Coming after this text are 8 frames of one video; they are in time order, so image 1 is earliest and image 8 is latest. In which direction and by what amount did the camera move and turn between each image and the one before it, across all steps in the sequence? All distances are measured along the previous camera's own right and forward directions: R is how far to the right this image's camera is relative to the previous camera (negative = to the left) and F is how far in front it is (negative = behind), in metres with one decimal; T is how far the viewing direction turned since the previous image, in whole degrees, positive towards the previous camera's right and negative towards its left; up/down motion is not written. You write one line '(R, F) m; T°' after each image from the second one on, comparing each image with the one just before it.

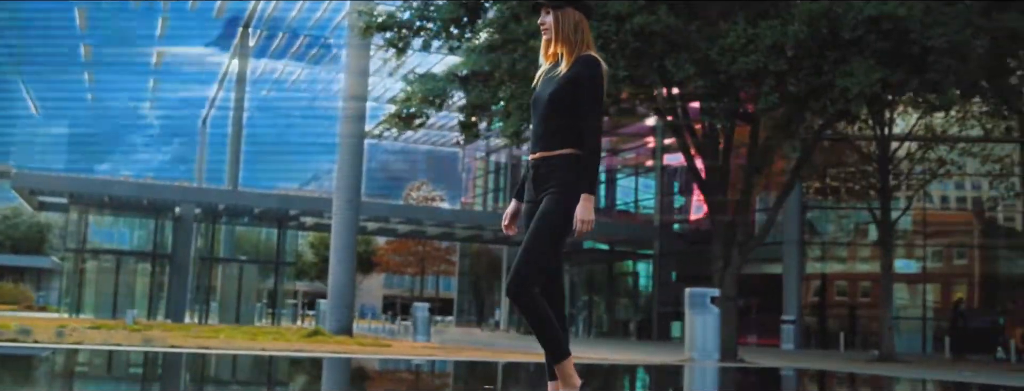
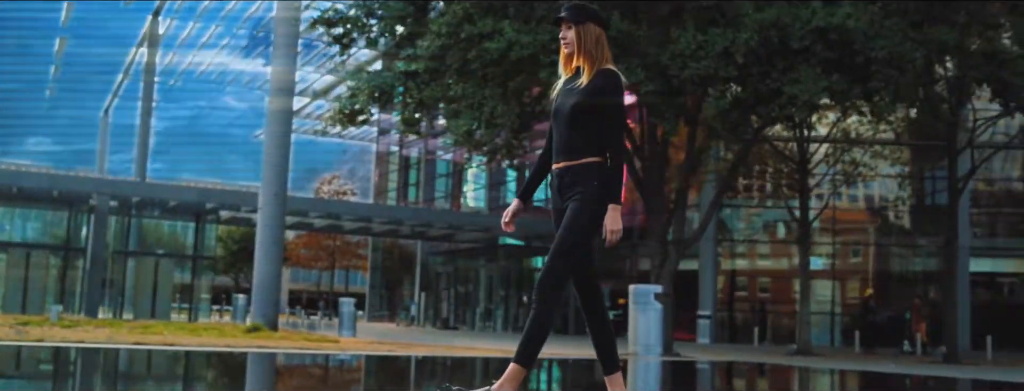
(-0.7, -0.2) m; +5°
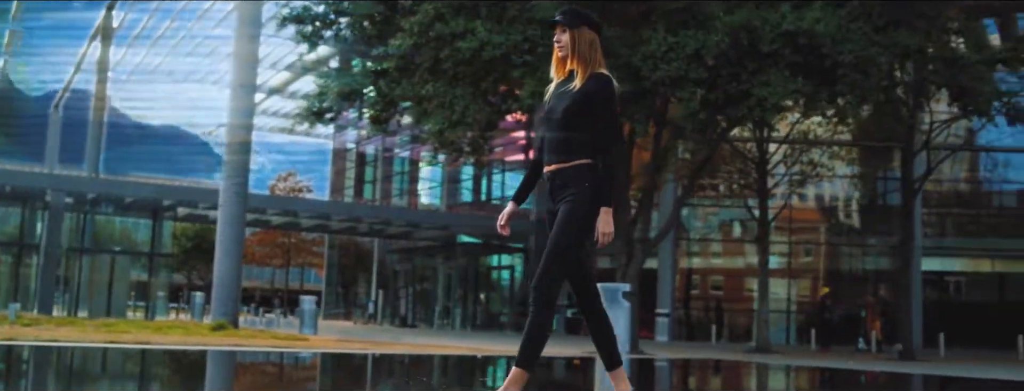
(-0.2, -0.1) m; +3°
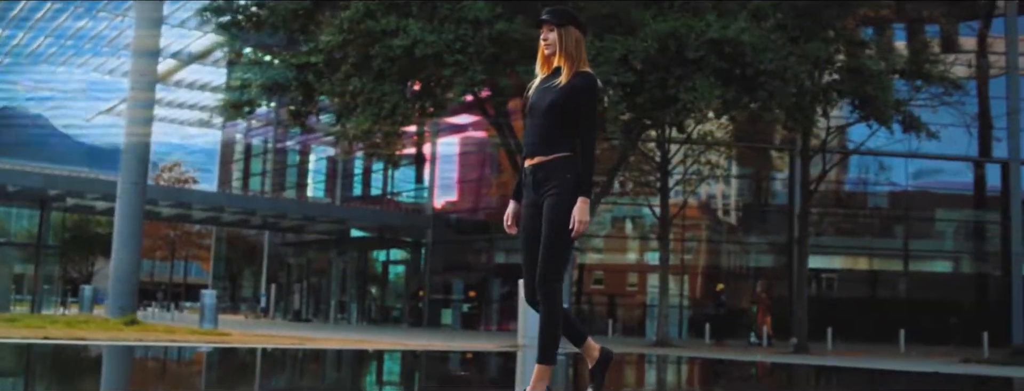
(-0.6, -0.2) m; +6°
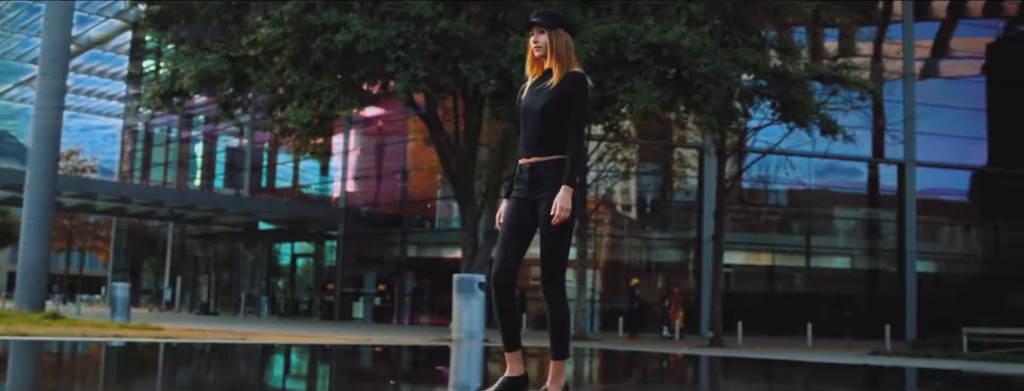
(-0.5, -0.2) m; +5°
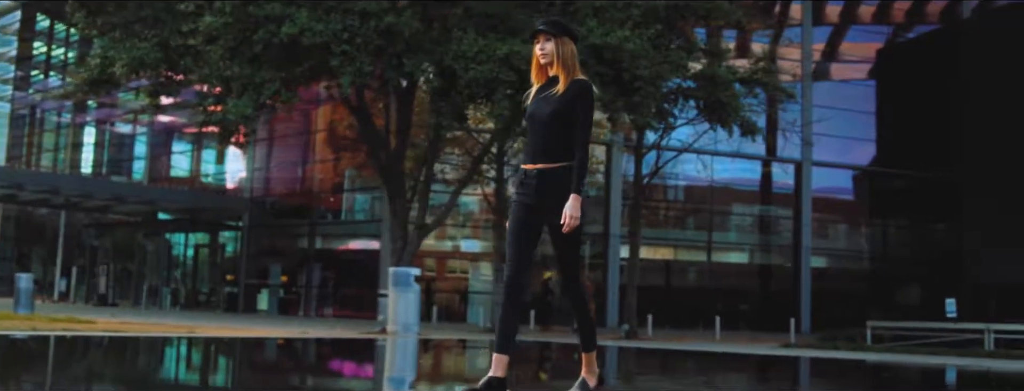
(-0.7, -0.2) m; +6°
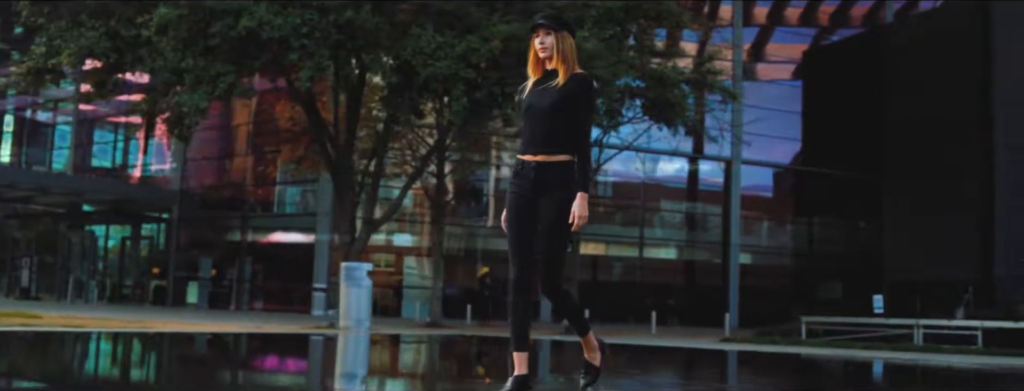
(-0.5, -0.1) m; +4°
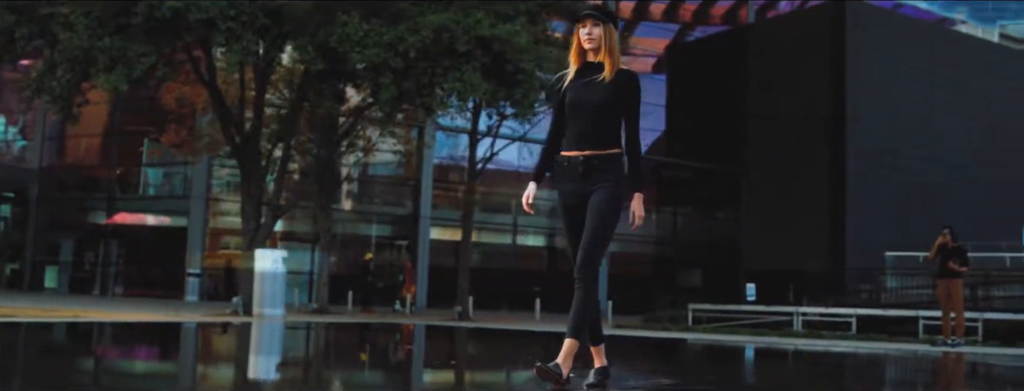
(-1.1, -0.1) m; +8°
